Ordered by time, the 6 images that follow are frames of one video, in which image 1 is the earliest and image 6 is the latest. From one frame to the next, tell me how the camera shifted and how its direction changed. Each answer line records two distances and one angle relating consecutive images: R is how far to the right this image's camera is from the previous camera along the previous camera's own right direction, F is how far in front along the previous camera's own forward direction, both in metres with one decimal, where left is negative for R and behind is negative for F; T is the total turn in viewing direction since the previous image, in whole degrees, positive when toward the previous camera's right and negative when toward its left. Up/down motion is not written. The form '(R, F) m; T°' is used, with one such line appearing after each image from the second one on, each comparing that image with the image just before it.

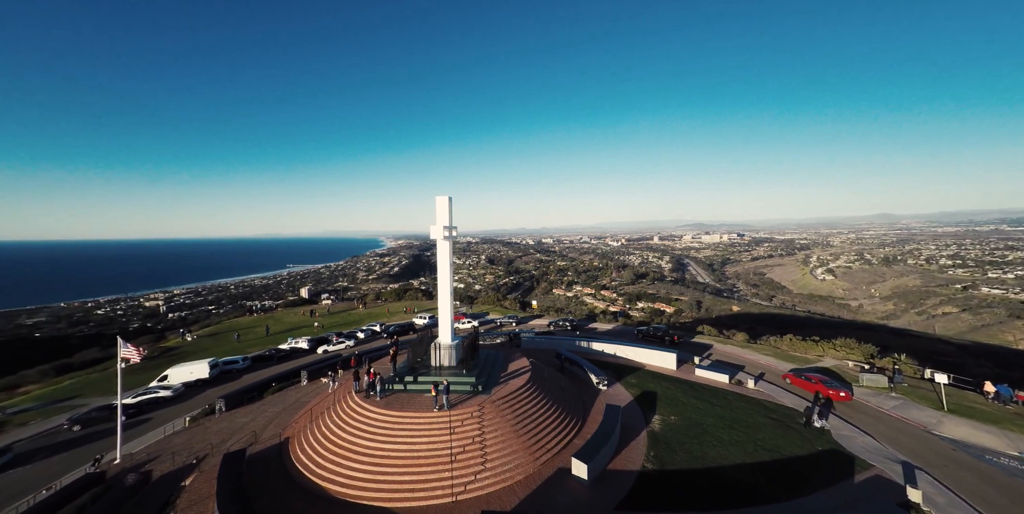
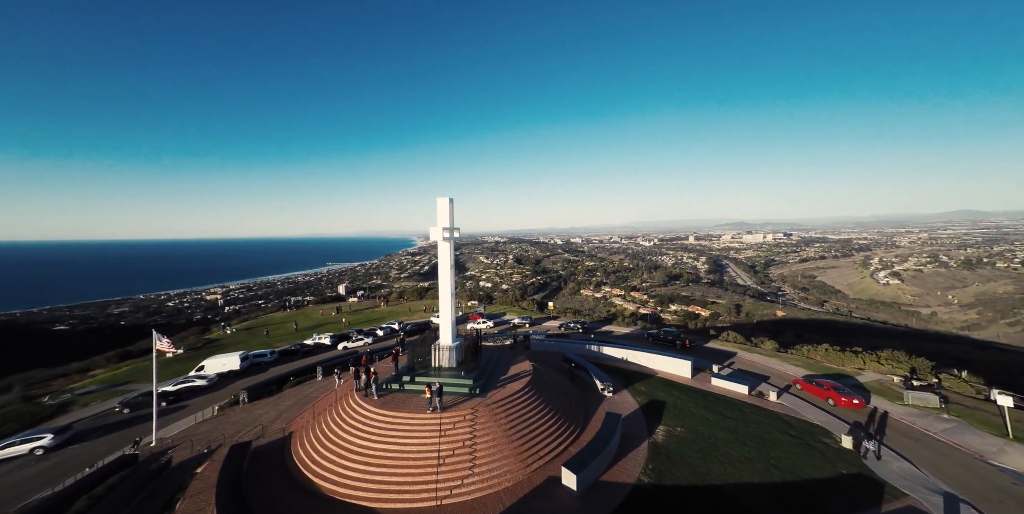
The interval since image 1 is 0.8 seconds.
(+1.6, +0.2) m; -6°
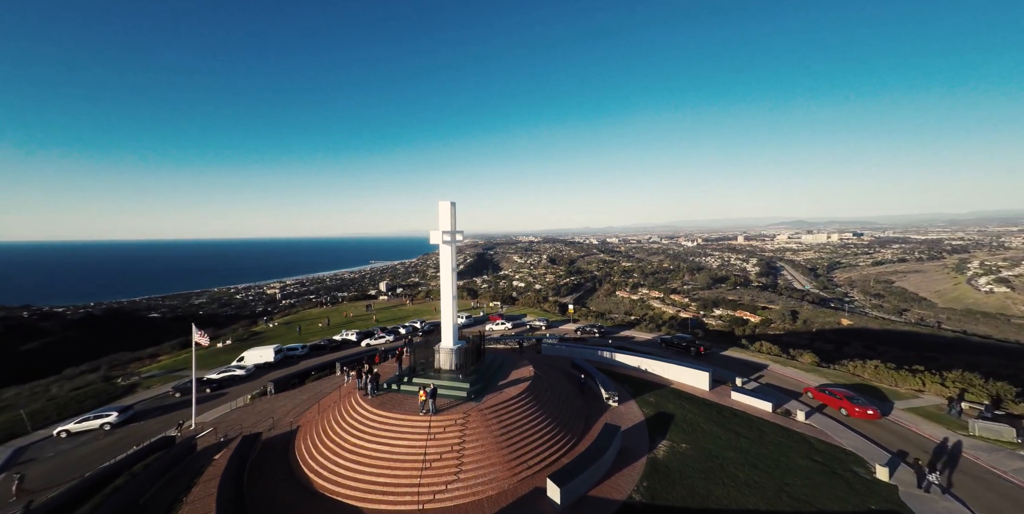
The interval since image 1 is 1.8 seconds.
(+2.0, +0.2) m; -7°
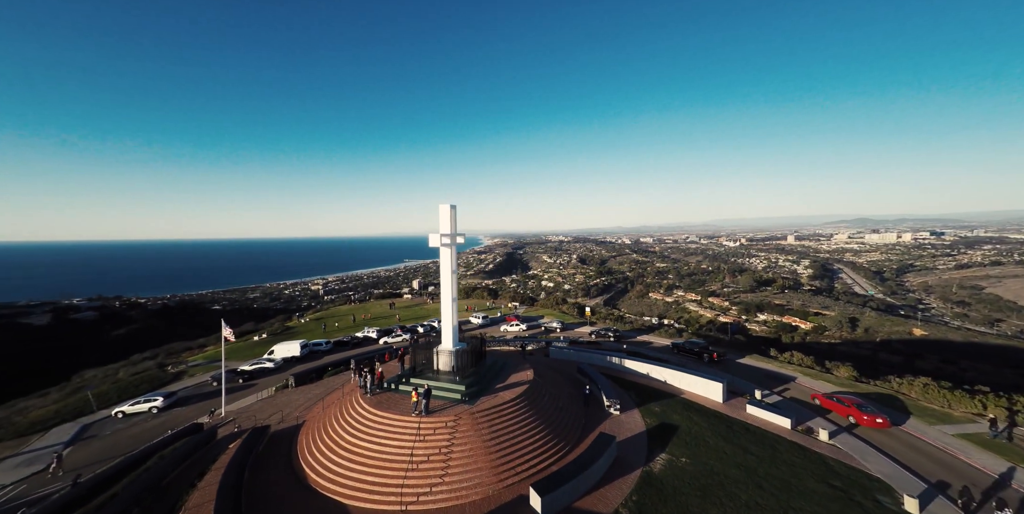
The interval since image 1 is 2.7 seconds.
(+1.9, +0.2) m; -6°
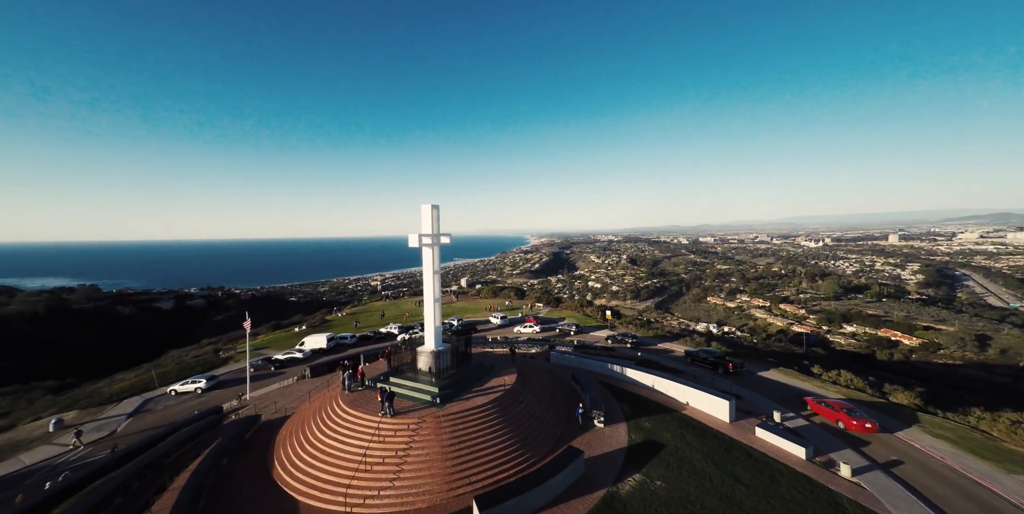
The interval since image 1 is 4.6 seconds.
(+3.9, +1.1) m; -11°
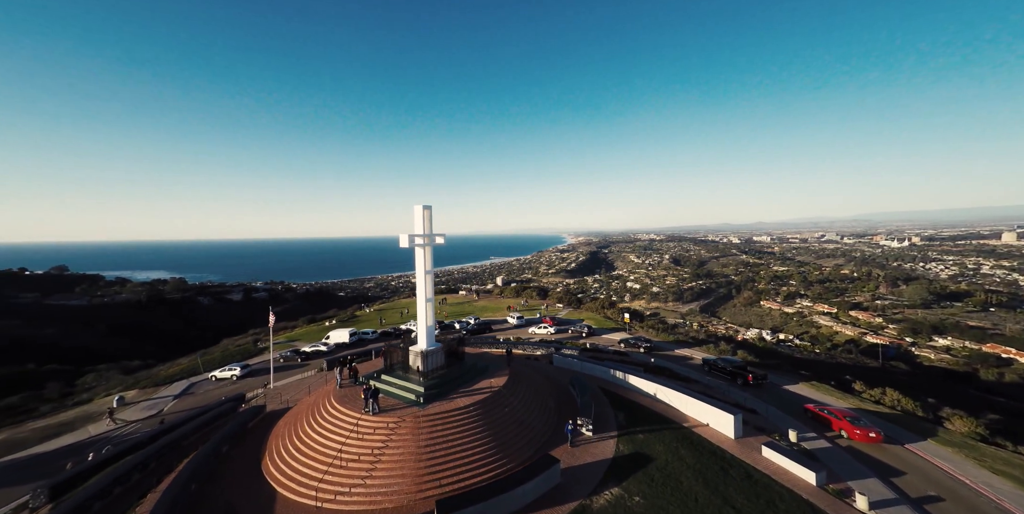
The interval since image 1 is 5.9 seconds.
(+2.6, +0.9) m; -8°
